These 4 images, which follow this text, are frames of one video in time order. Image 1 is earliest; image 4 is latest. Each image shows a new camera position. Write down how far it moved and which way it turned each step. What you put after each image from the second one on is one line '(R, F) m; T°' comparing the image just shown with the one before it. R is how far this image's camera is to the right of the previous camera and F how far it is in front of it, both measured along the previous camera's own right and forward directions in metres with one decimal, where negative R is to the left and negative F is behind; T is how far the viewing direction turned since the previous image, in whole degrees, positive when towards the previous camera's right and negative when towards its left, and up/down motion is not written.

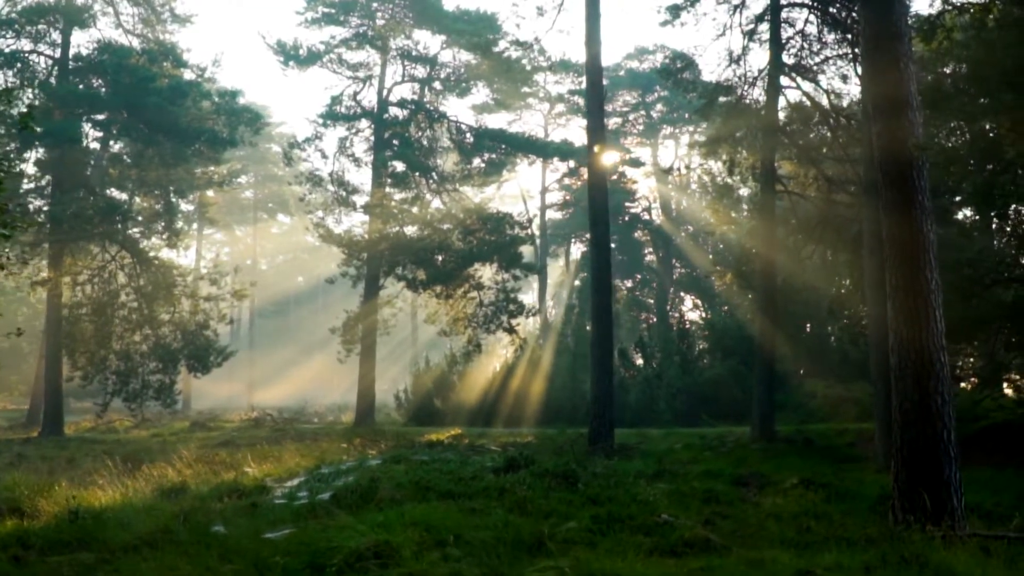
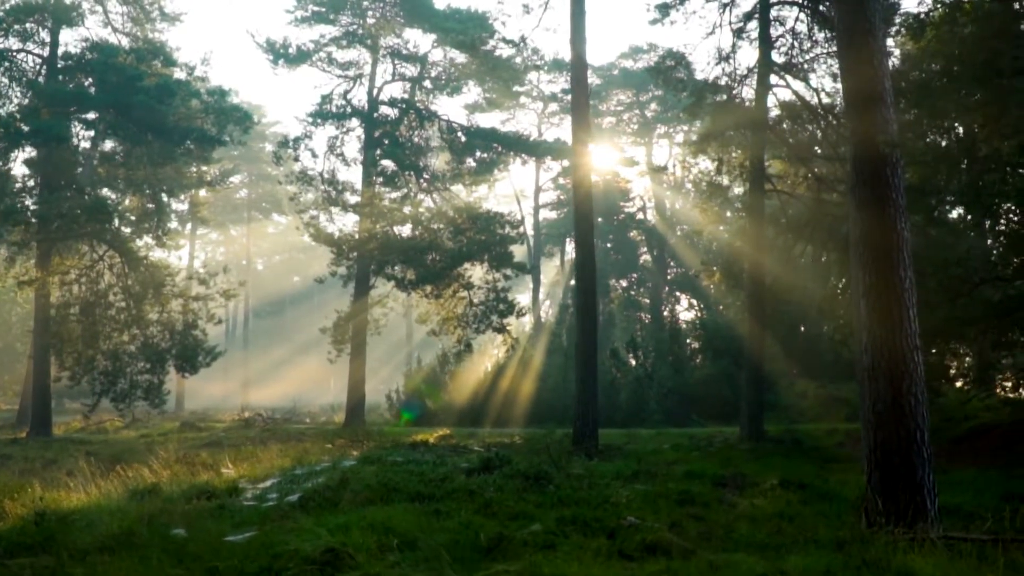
(+0.5, +0.3) m; 0°
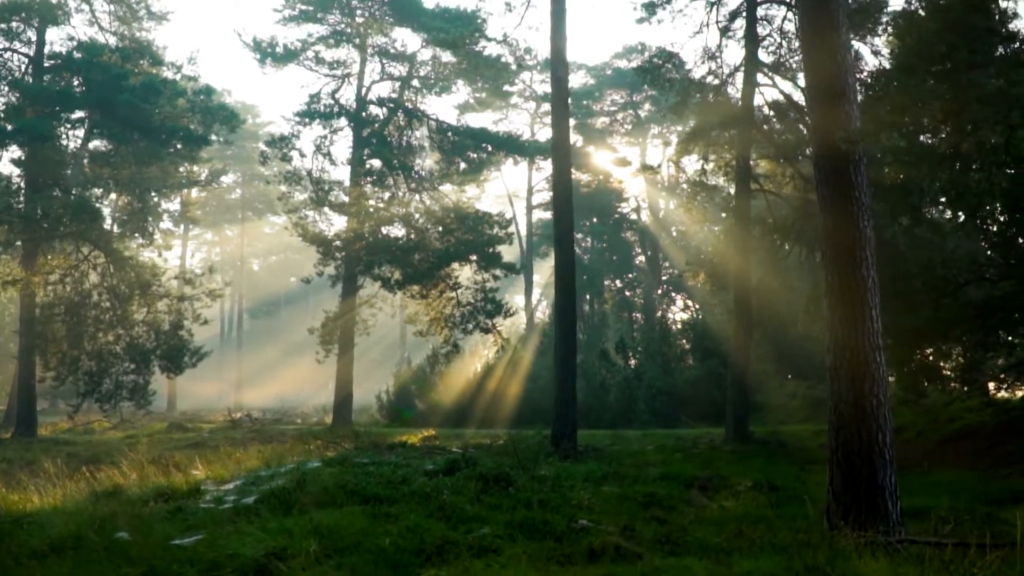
(+0.8, +0.4) m; 0°
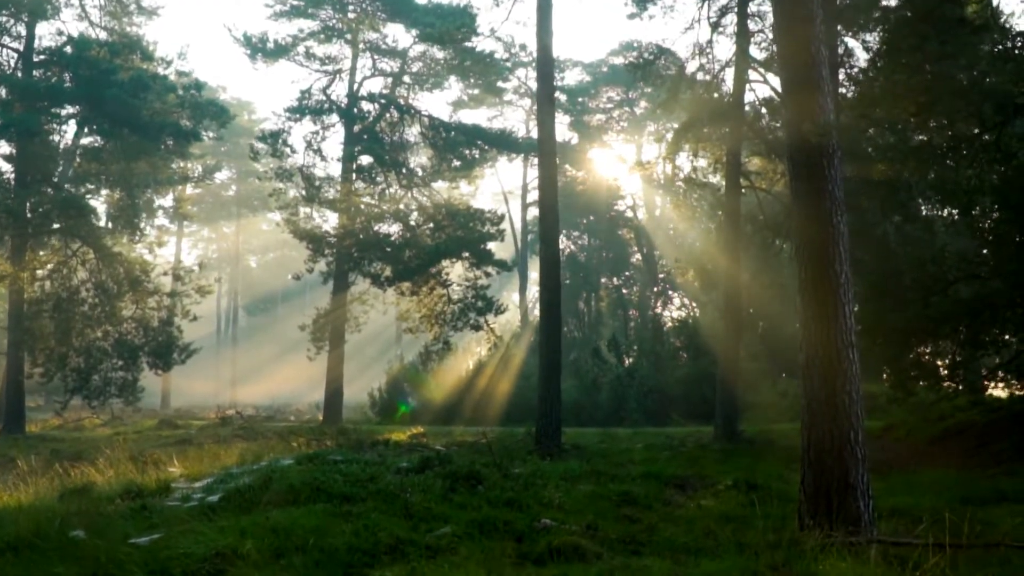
(+0.6, +0.4) m; 0°
